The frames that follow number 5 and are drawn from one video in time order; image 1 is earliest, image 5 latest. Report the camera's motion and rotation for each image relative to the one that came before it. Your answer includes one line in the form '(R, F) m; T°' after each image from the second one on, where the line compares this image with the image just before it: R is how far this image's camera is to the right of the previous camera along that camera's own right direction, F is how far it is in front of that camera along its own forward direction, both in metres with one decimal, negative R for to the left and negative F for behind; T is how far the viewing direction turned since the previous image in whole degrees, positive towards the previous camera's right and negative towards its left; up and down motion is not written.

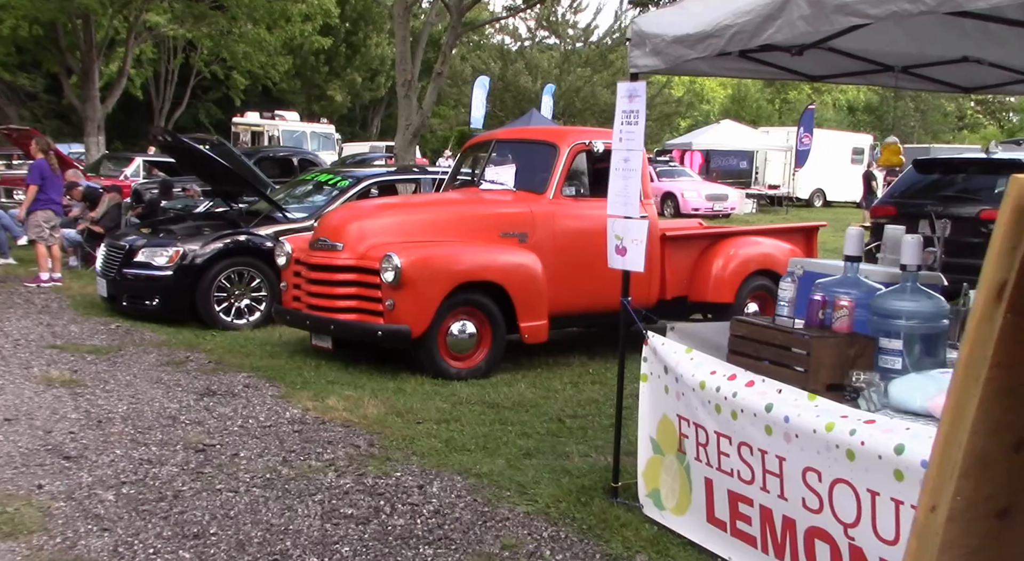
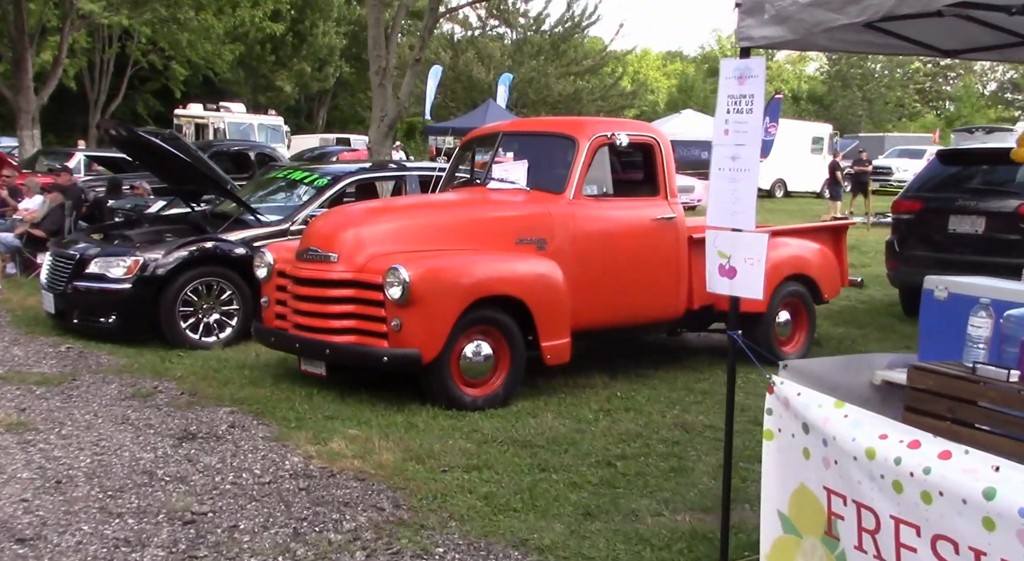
(-0.5, +0.9) m; +3°
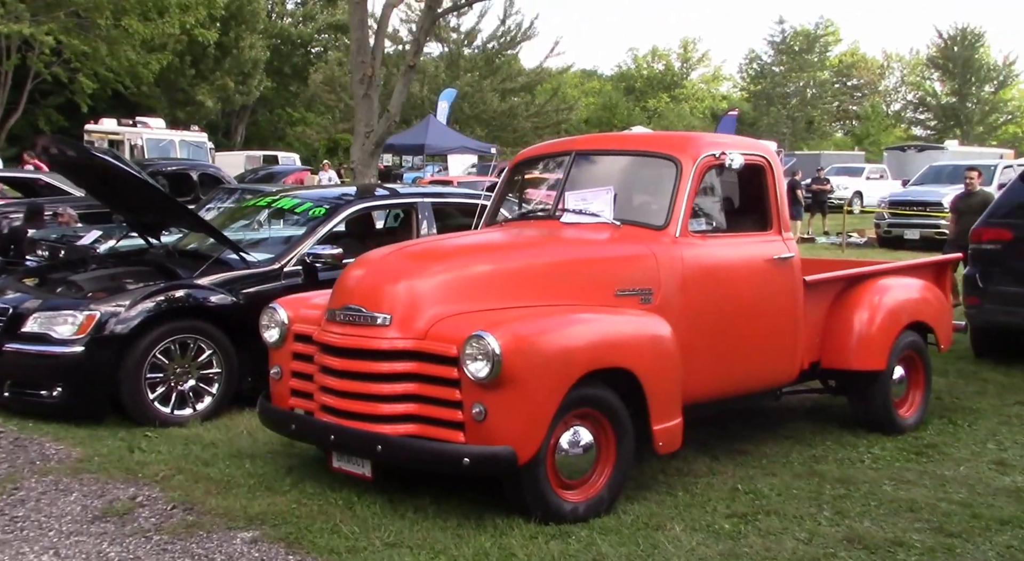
(-0.9, +1.5) m; +5°
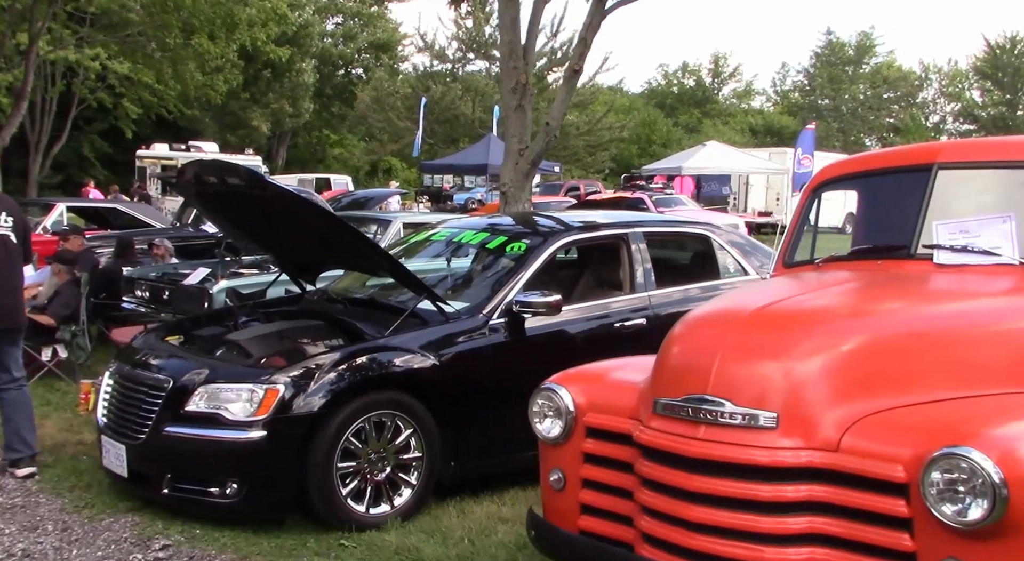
(-1.3, +1.4) m; -2°
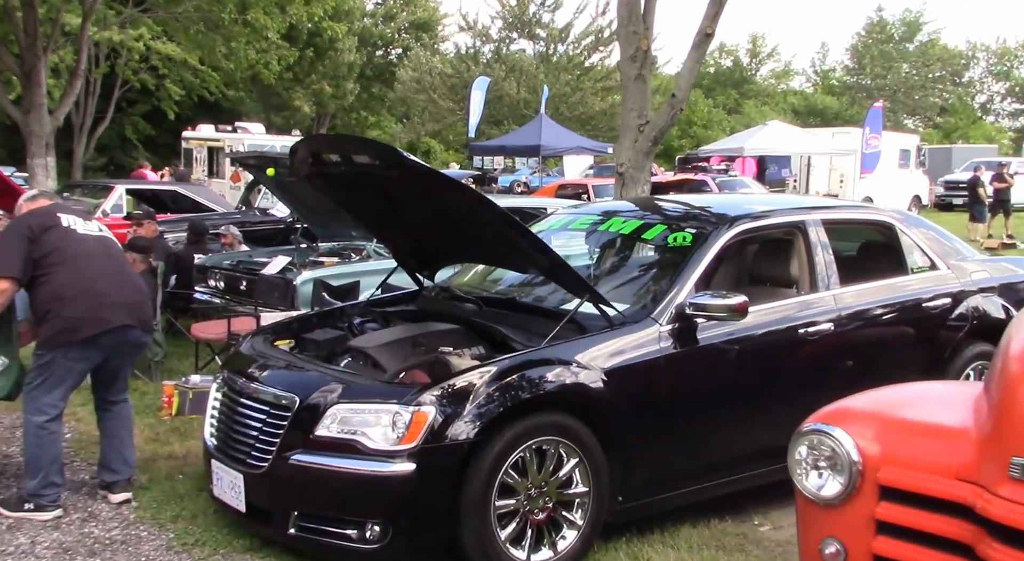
(-0.7, +0.9) m; -2°
